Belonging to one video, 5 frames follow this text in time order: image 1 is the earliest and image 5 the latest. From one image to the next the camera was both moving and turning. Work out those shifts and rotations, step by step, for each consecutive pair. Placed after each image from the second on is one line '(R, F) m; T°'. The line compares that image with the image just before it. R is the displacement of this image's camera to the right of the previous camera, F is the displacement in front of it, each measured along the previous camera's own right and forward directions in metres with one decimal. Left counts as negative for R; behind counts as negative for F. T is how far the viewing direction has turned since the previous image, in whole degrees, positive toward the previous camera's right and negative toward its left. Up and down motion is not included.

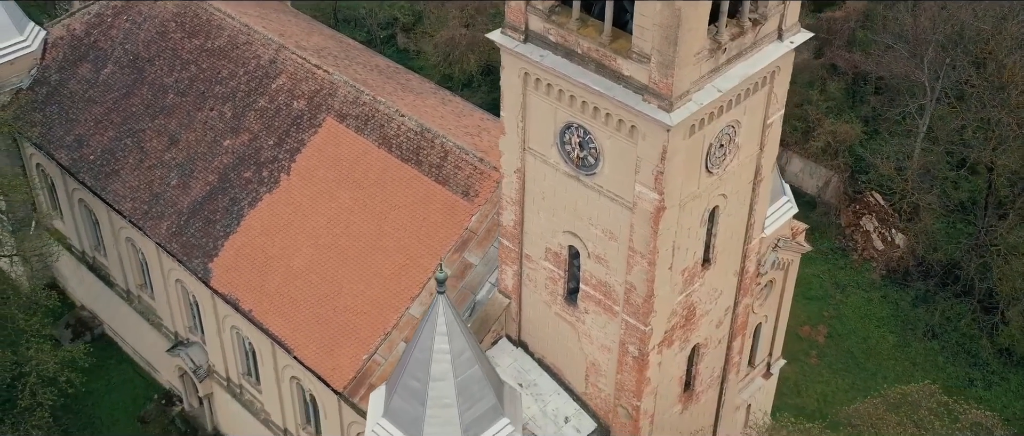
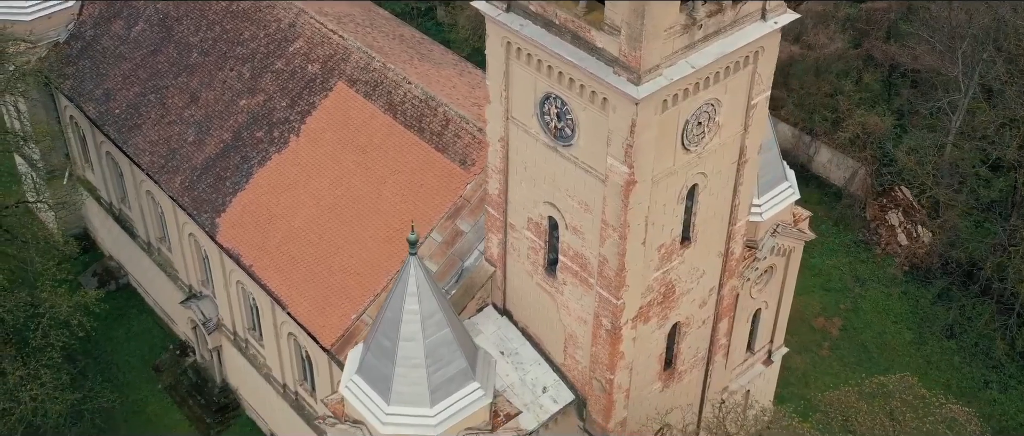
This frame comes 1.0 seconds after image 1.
(+1.9, -0.2) m; -4°
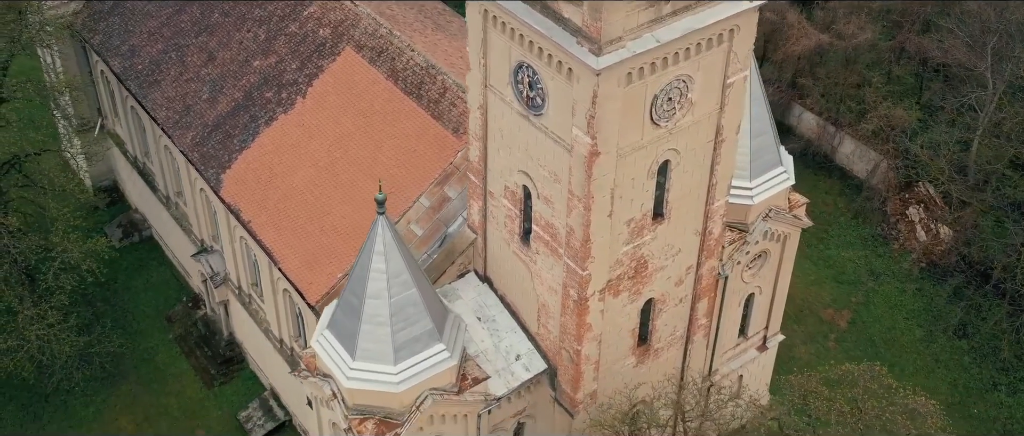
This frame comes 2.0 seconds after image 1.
(+2.1, -0.2) m; -4°
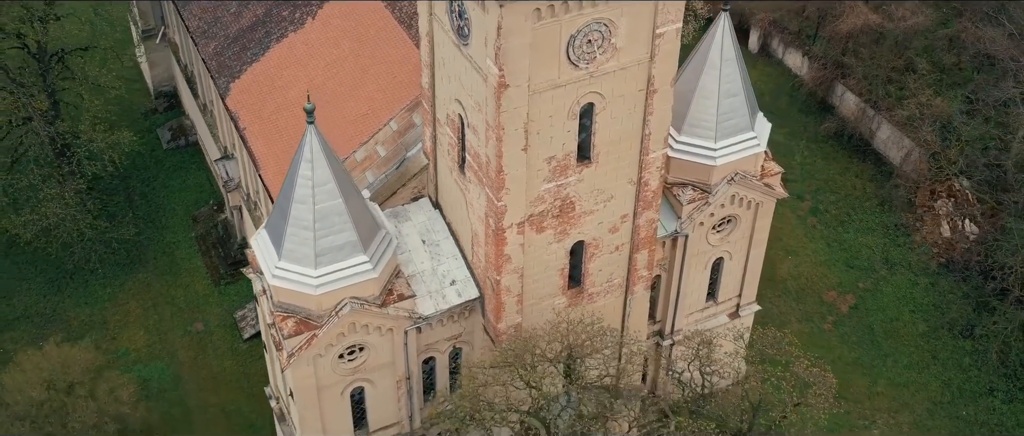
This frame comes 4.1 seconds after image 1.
(+4.9, -0.5) m; -8°
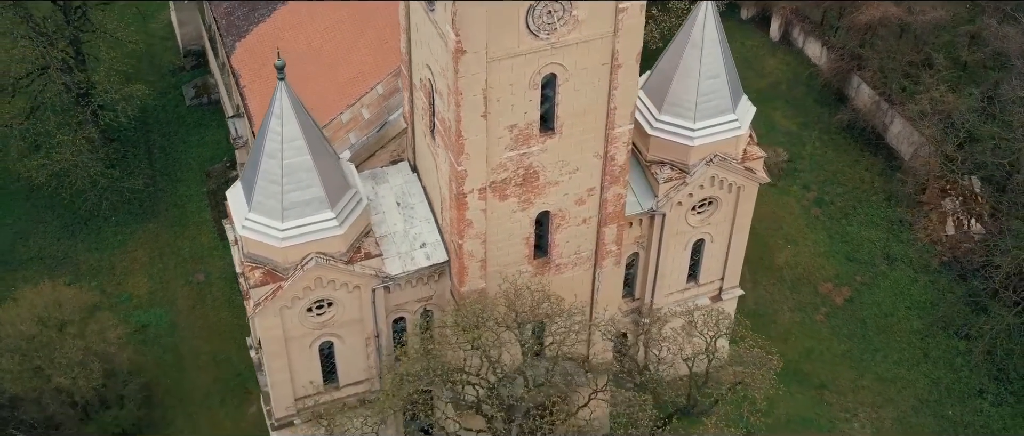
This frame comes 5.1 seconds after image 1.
(+2.4, -0.4) m; -4°
